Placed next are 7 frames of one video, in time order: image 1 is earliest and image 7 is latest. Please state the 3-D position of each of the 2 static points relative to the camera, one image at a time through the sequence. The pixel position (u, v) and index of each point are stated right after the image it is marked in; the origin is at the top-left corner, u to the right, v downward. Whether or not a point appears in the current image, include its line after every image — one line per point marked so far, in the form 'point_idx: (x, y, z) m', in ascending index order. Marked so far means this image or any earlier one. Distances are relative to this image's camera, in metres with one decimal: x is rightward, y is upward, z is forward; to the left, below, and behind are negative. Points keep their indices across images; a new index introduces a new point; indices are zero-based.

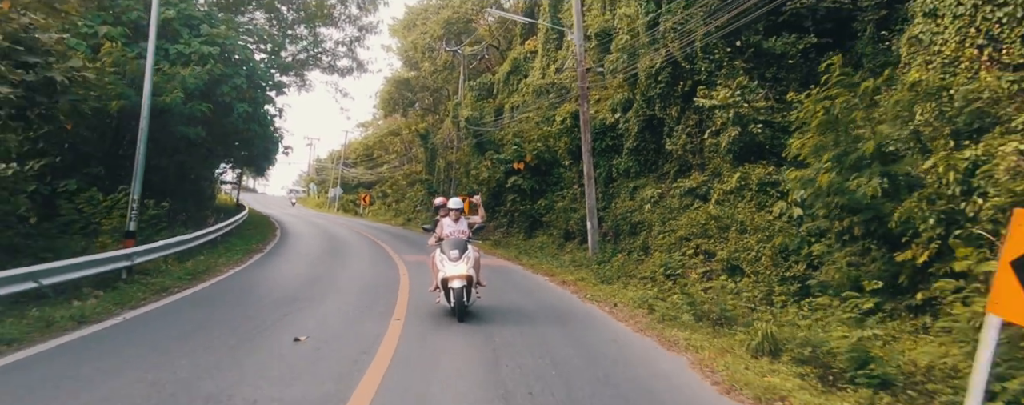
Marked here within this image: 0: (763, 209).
0: (+5.5, -0.1, +12.9) m
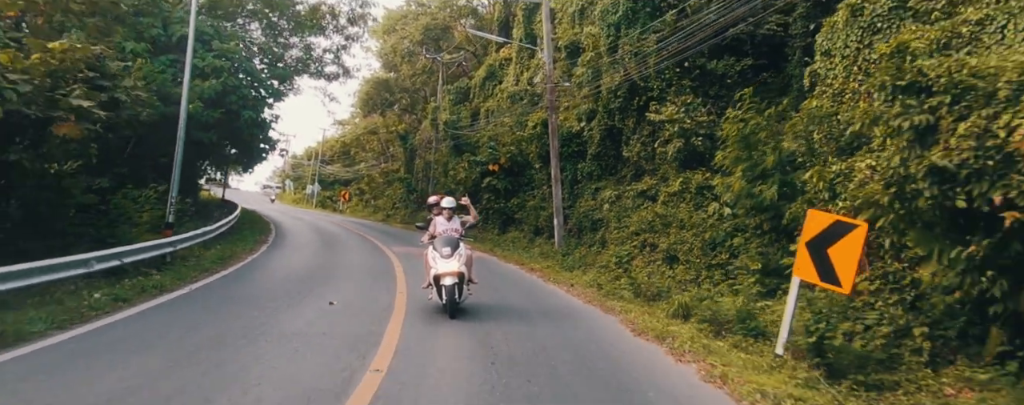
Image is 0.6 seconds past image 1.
0: (+4.9, -0.1, +15.4) m
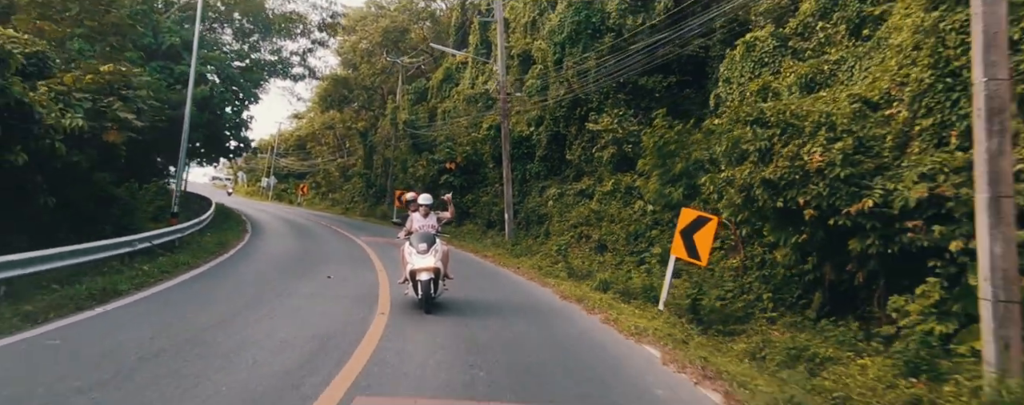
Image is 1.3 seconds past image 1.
0: (+3.6, -0.1, +18.4) m
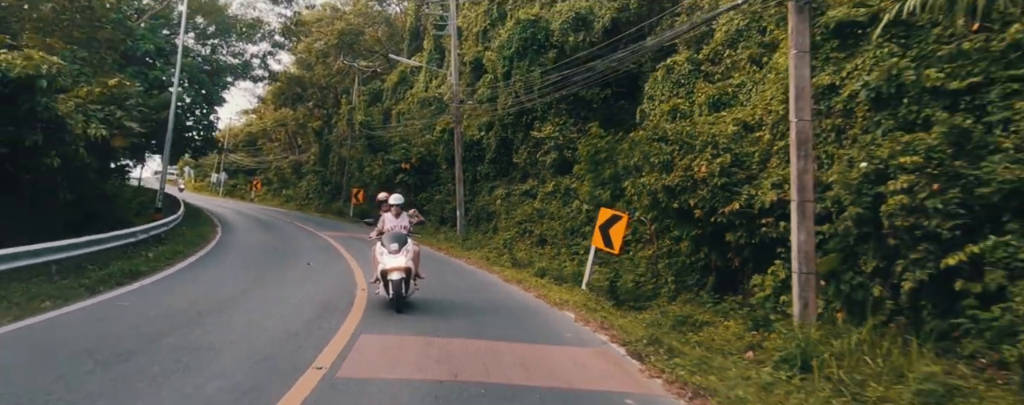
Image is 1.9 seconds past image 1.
0: (+1.9, -0.1, +20.8) m
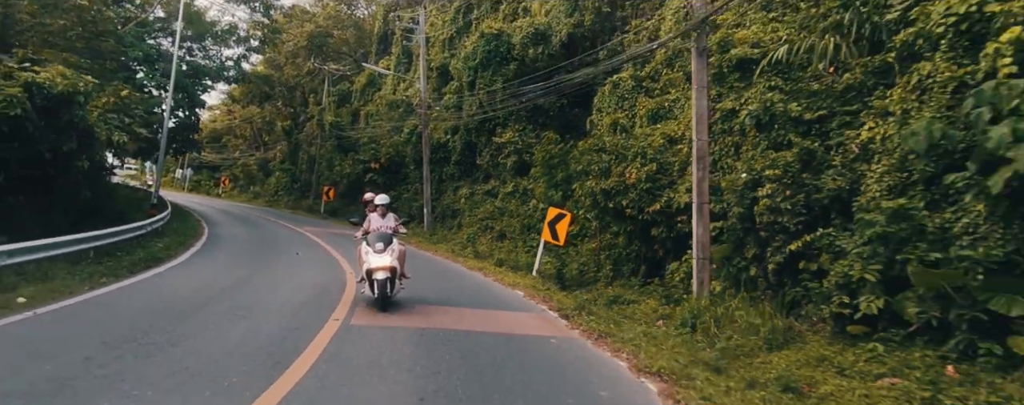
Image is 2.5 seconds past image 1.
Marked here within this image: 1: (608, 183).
0: (+0.4, 0.0, +23.0) m
1: (+2.3, +0.5, +14.2) m
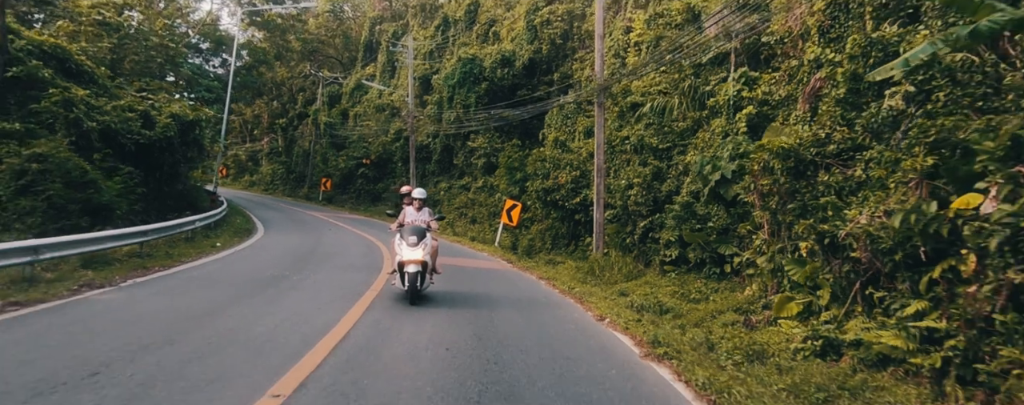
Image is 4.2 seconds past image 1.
0: (-1.1, +0.3, +29.3) m
1: (+1.3, +0.7, +20.6) m
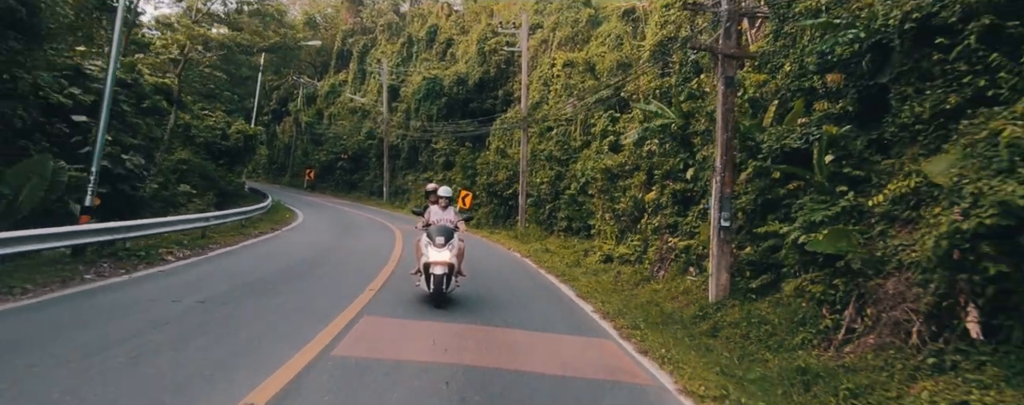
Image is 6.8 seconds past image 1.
0: (-4.1, +1.0, +37.7) m
1: (-1.0, +1.2, +29.2) m
